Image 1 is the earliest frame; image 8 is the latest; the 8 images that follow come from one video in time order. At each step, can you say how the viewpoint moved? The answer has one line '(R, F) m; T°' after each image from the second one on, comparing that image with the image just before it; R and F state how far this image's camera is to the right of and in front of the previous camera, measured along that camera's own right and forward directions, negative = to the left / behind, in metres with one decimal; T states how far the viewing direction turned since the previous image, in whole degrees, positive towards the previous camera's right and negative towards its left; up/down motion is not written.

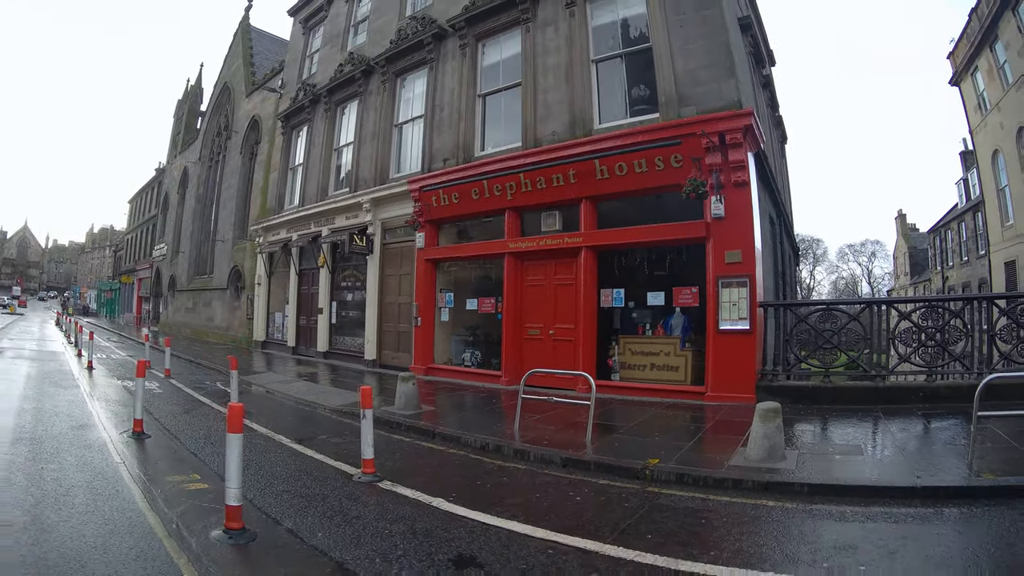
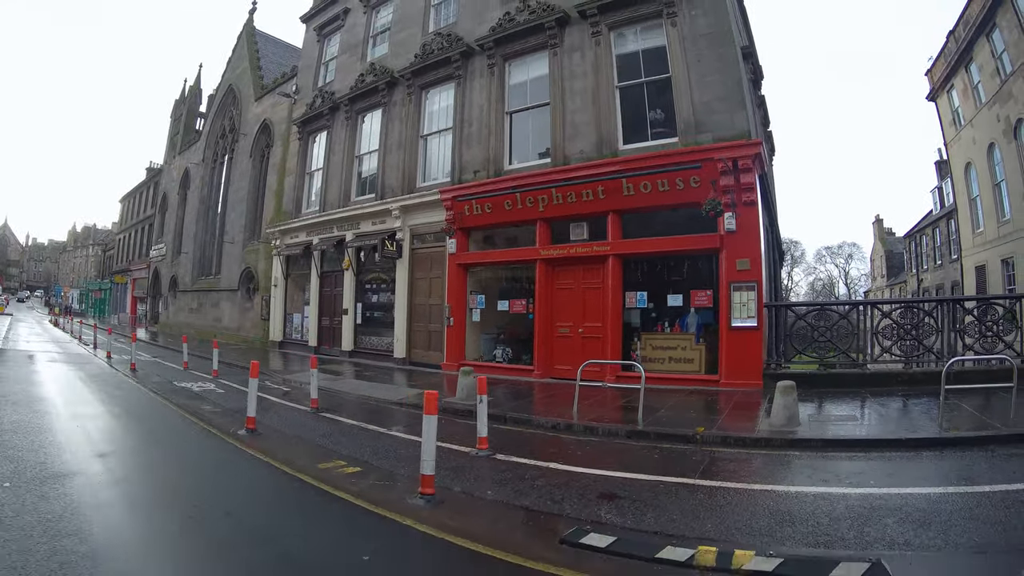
(-0.9, -1.0) m; +2°
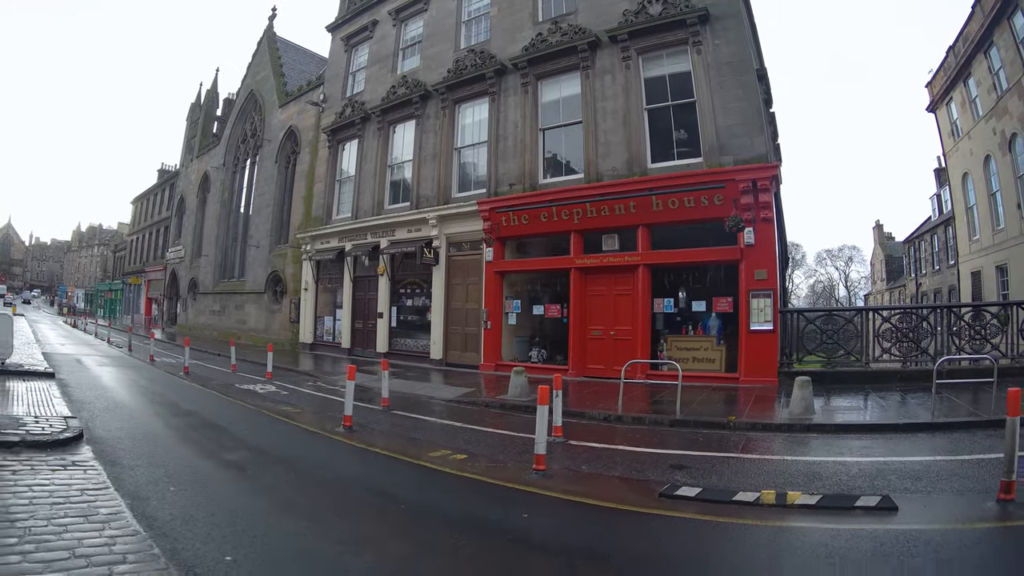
(-0.8, -1.0) m; 0°
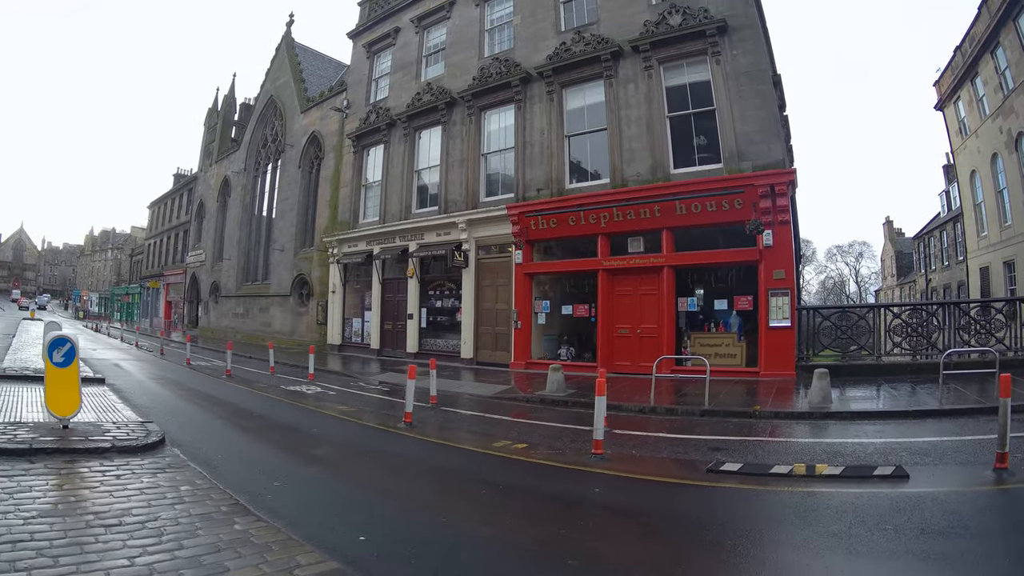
(-0.6, -0.7) m; -1°
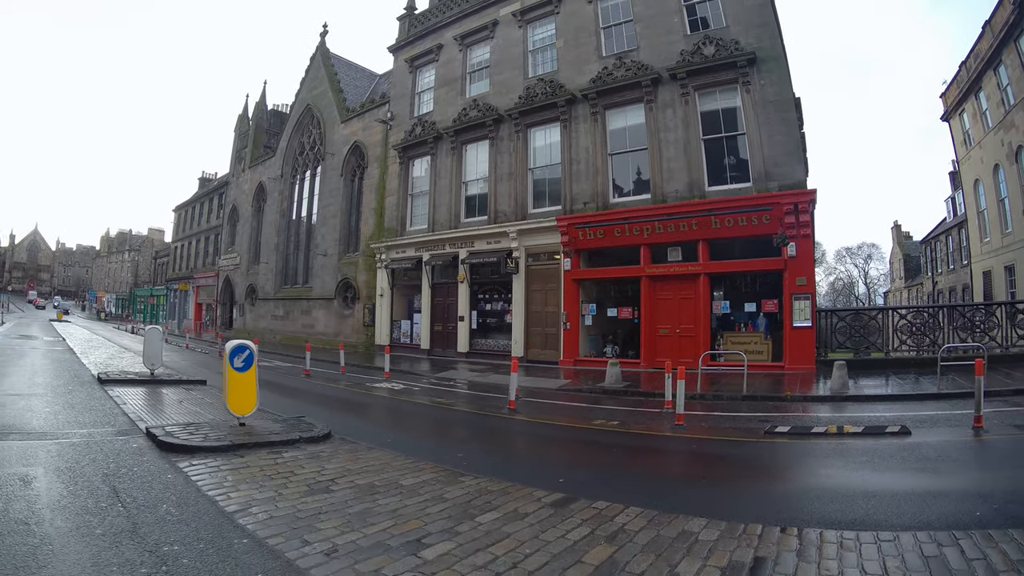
(-1.3, -1.7) m; 0°
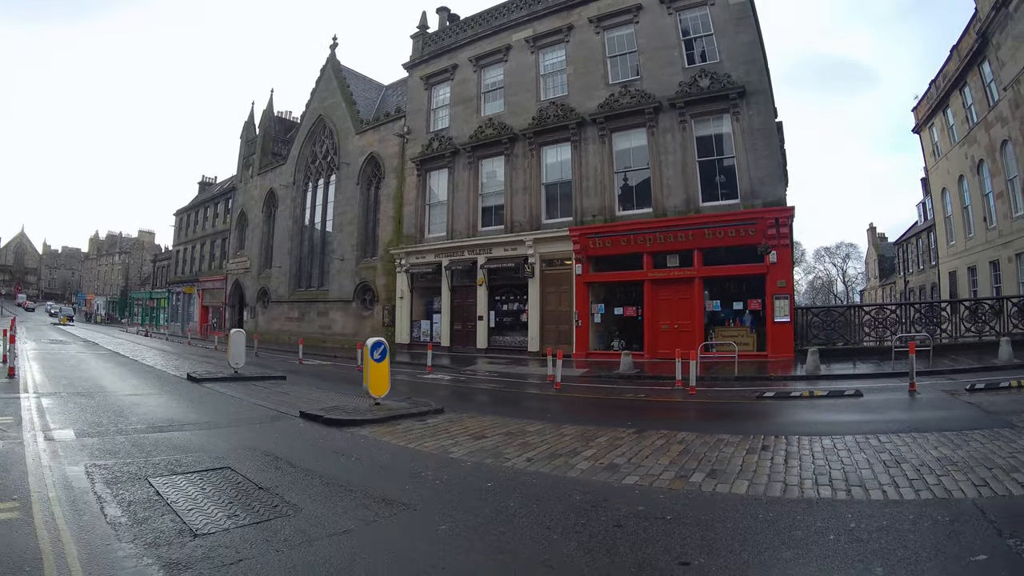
(-1.0, -2.1) m; +1°
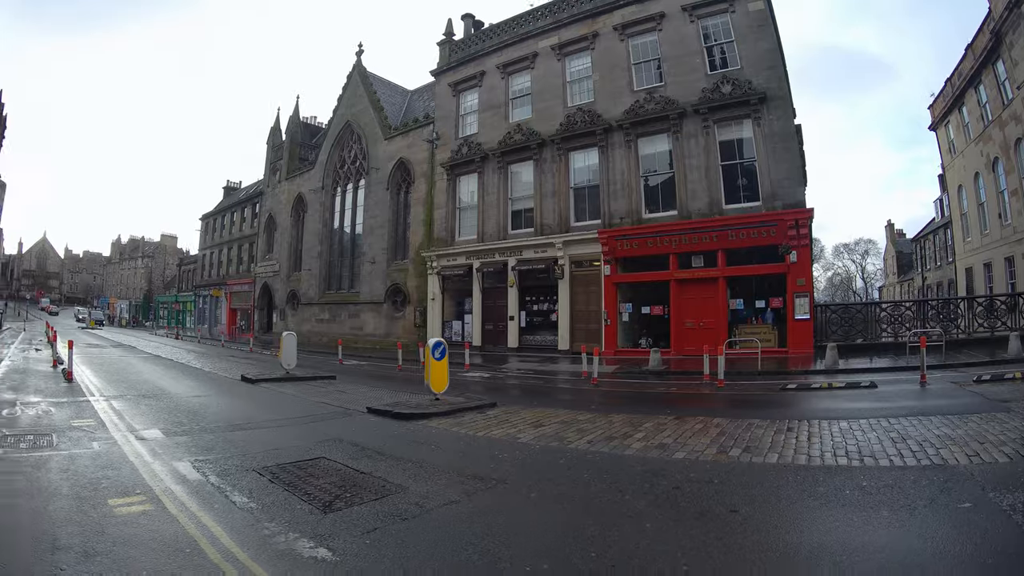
(-0.6, -1.0) m; -1°
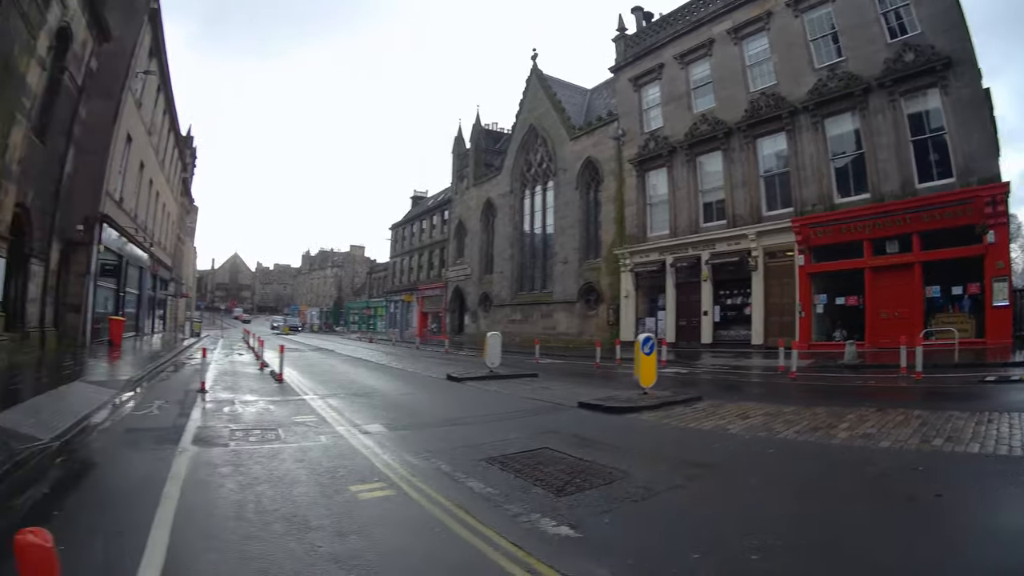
(-0.6, -3.1) m; -18°
